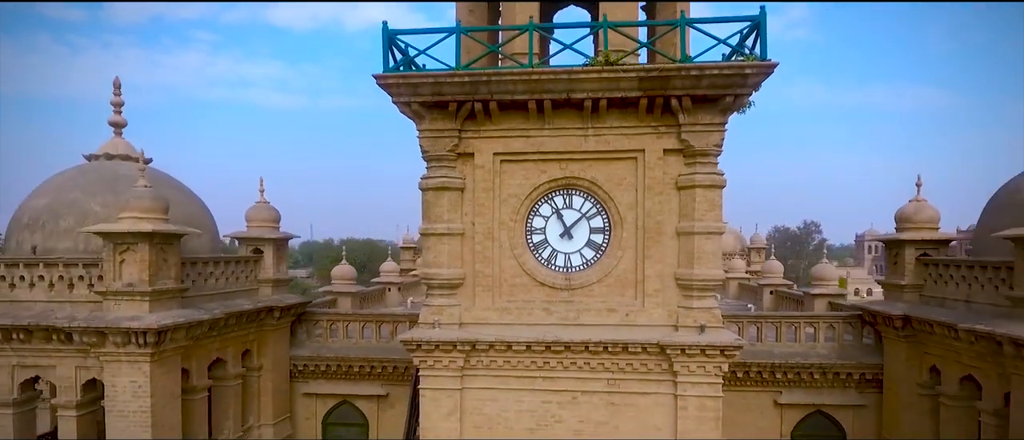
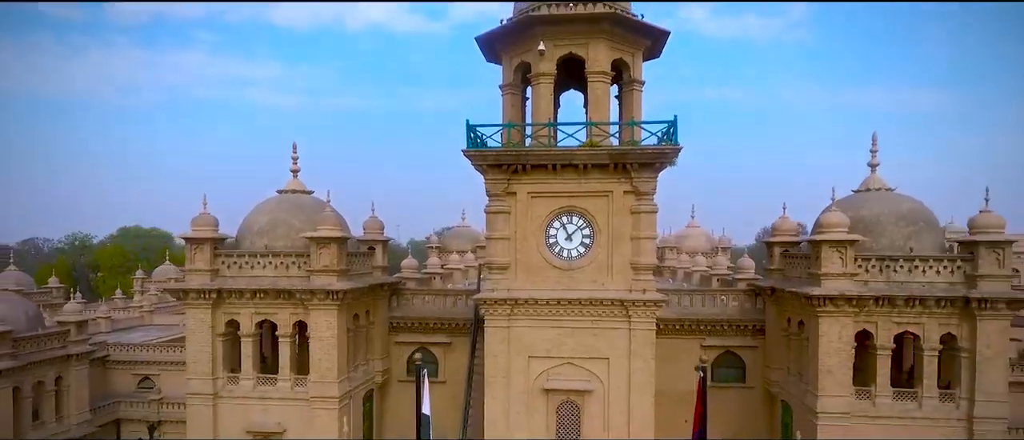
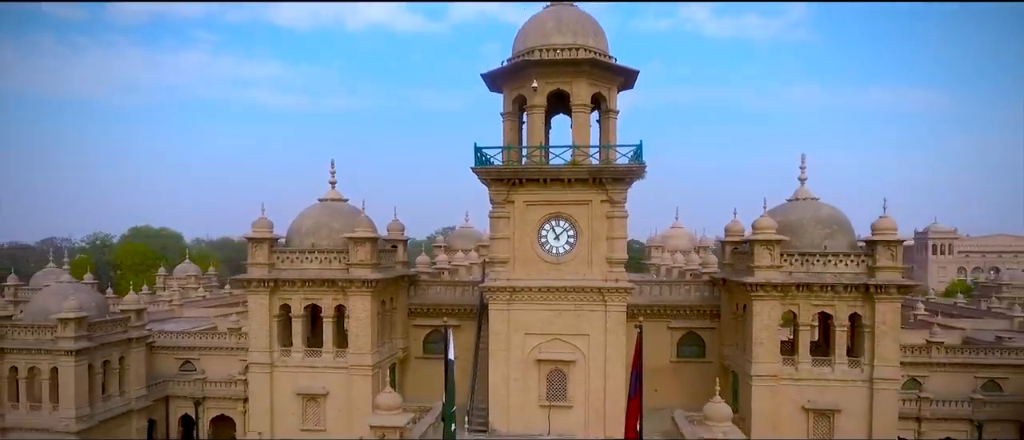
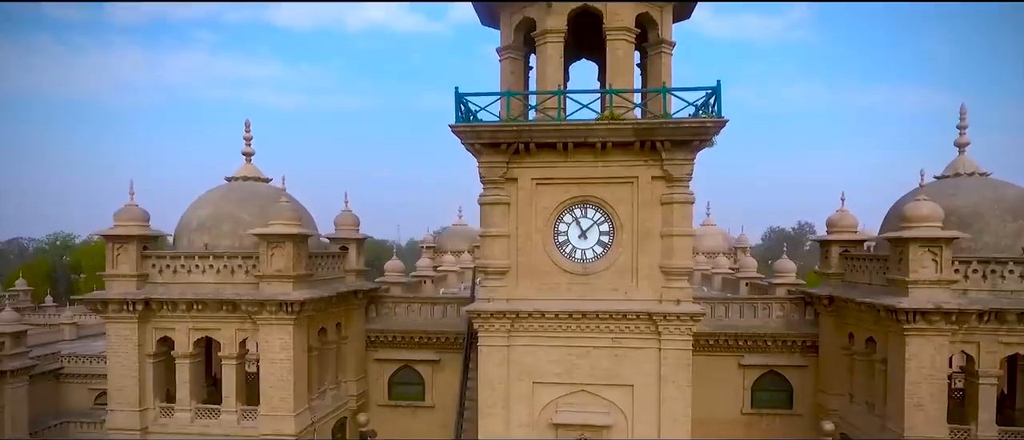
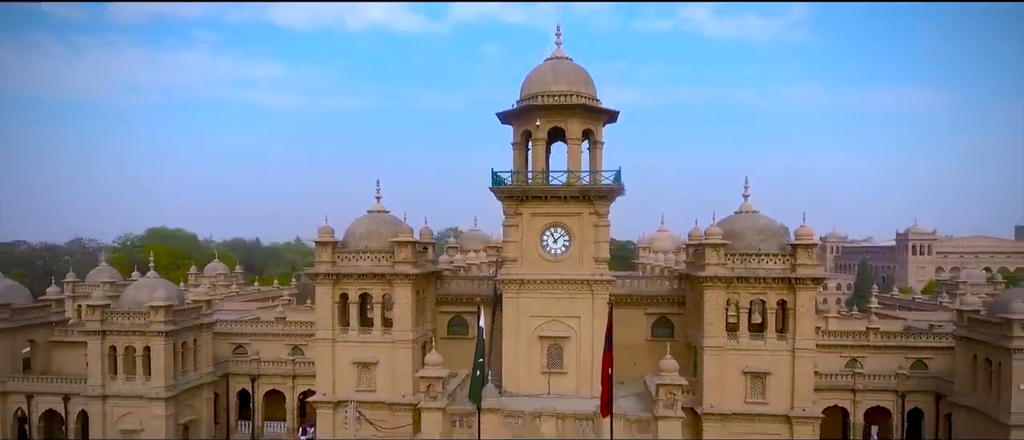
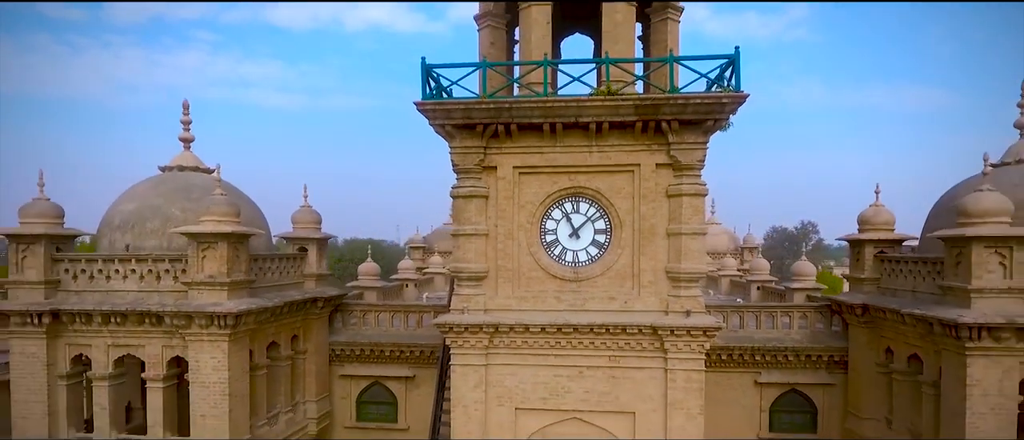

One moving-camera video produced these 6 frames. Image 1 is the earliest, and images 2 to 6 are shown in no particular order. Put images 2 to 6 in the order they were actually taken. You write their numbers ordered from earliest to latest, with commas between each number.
6, 4, 2, 3, 5
